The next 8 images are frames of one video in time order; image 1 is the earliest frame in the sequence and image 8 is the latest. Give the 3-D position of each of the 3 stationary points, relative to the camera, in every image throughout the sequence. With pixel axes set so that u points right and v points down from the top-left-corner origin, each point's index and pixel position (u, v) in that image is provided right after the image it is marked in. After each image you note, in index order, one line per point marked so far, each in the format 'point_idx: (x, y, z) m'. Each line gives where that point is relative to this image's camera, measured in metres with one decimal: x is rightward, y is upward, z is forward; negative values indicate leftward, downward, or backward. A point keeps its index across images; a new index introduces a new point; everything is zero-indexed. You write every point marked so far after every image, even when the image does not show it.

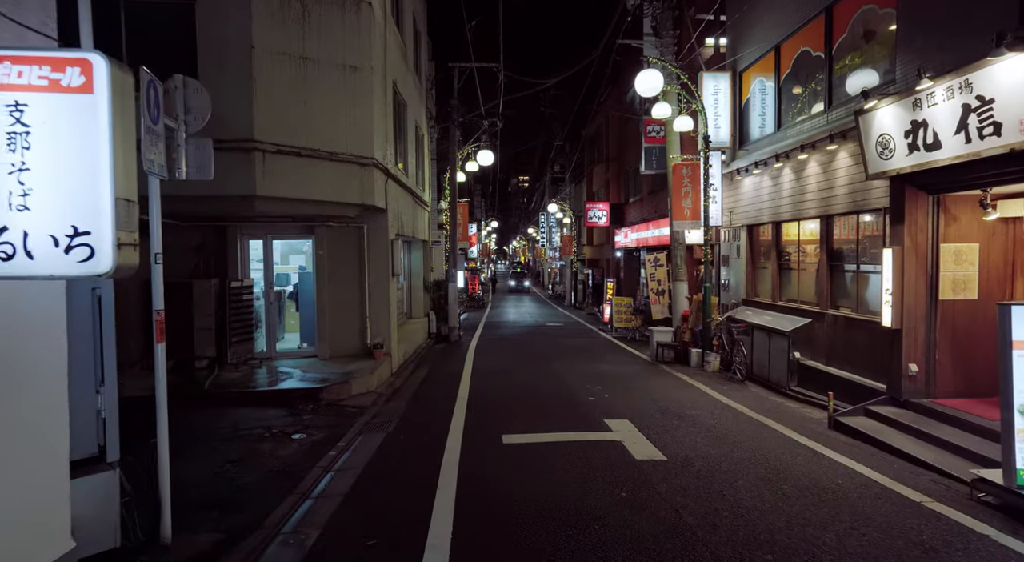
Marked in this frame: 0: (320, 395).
0: (-3.2, -1.9, +10.7) m
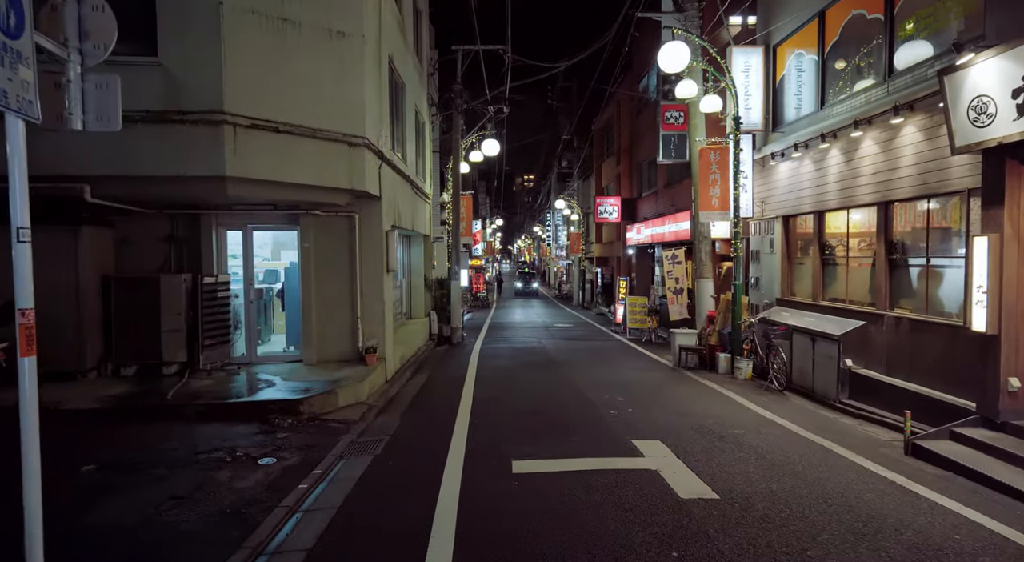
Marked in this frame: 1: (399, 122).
0: (-3.1, -1.8, +9.3) m
1: (-2.8, +3.9, +15.8) m
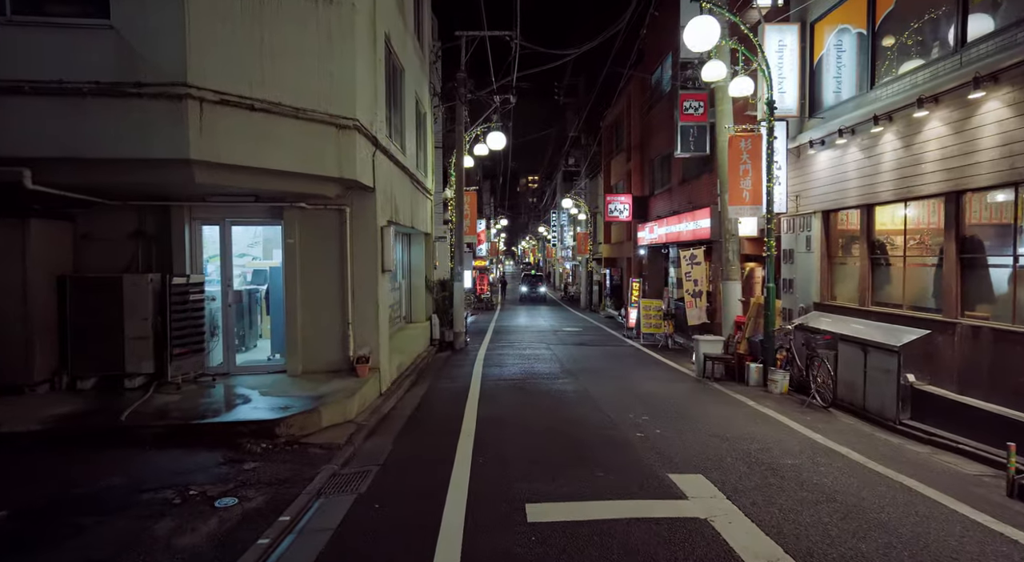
0: (-2.9, -1.8, +8.0) m
1: (-2.6, +3.9, +14.5) m
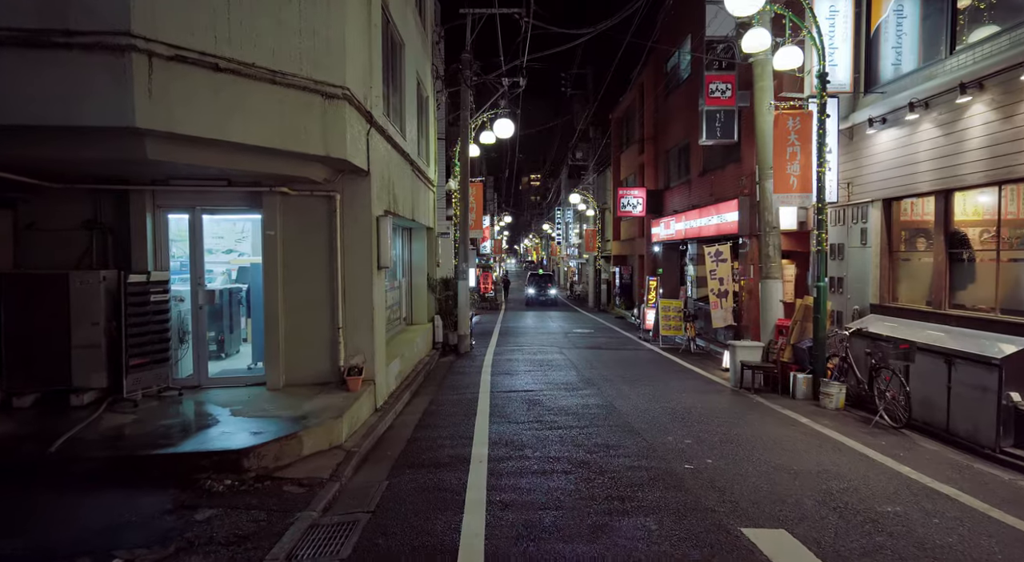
0: (-2.7, -1.8, +6.5) m
1: (-2.3, +3.9, +13.0) m
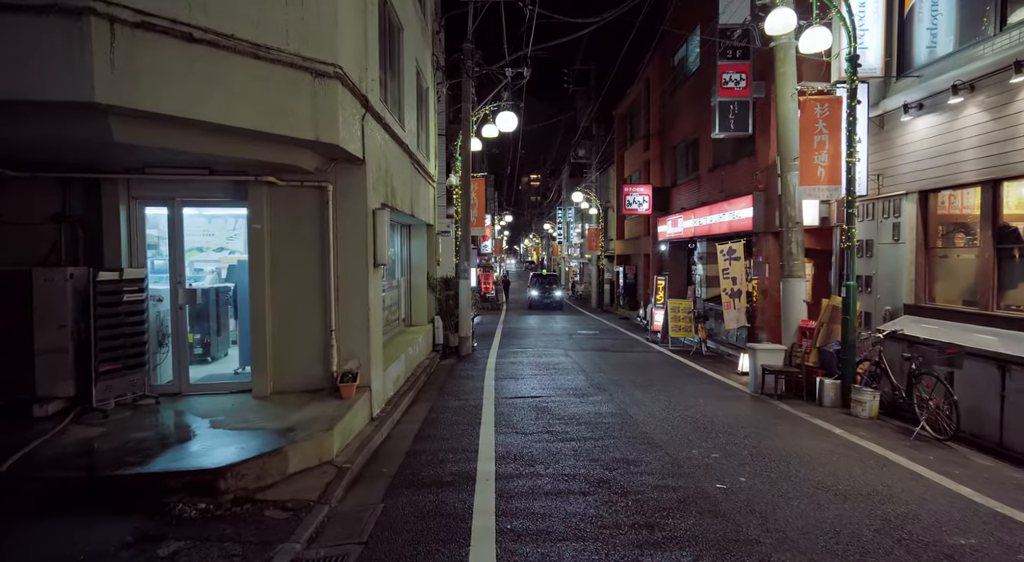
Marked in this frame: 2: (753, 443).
0: (-2.6, -1.8, +5.7) m
1: (-2.2, +4.0, +12.2) m
2: (+2.9, -2.0, +7.8) m
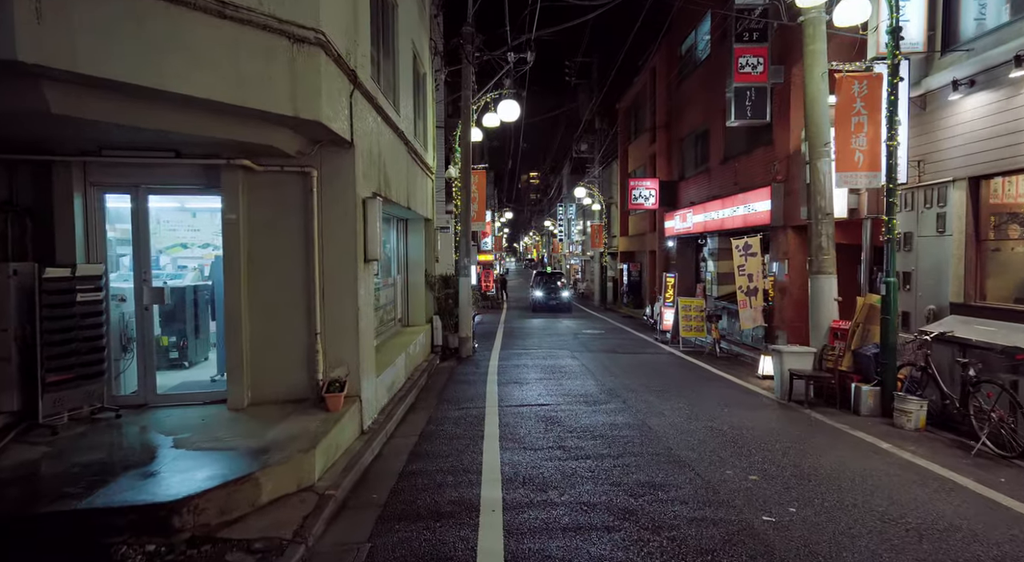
0: (-2.5, -1.8, +4.8) m
1: (-2.2, +4.0, +11.3) m
2: (+3.0, -1.9, +6.9) m
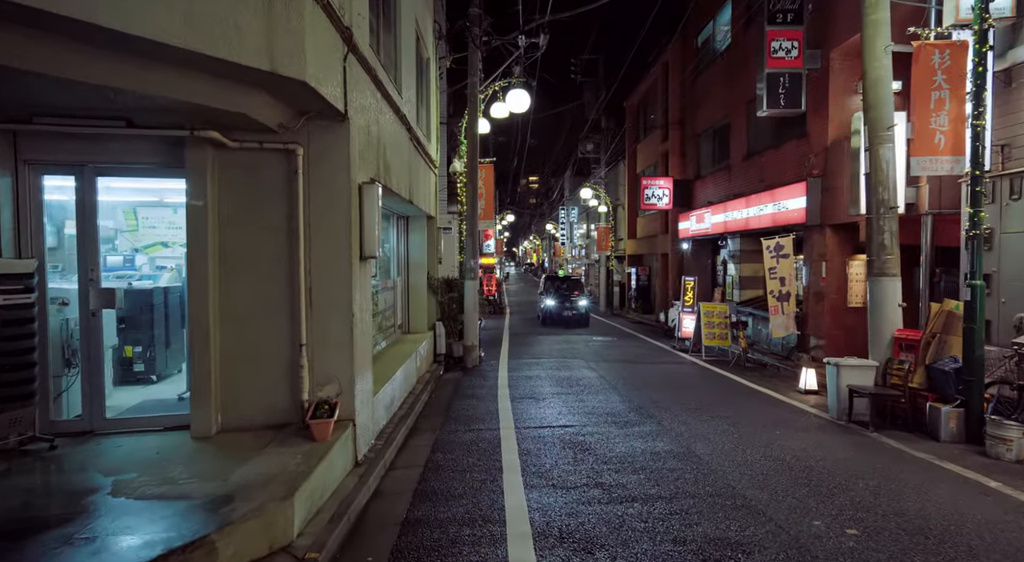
0: (-2.3, -1.8, +3.4) m
1: (-1.9, +4.0, +10.0) m
2: (+3.3, -2.0, +5.6) m
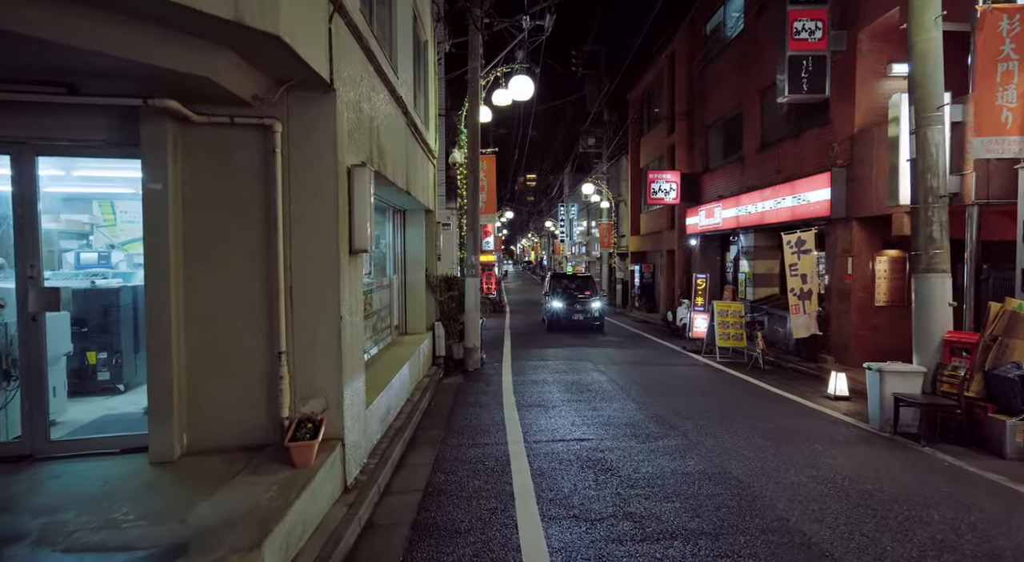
0: (-2.1, -1.7, +2.5) m
1: (-1.8, +4.0, +9.0) m
2: (+3.4, -1.9, +4.7) m
